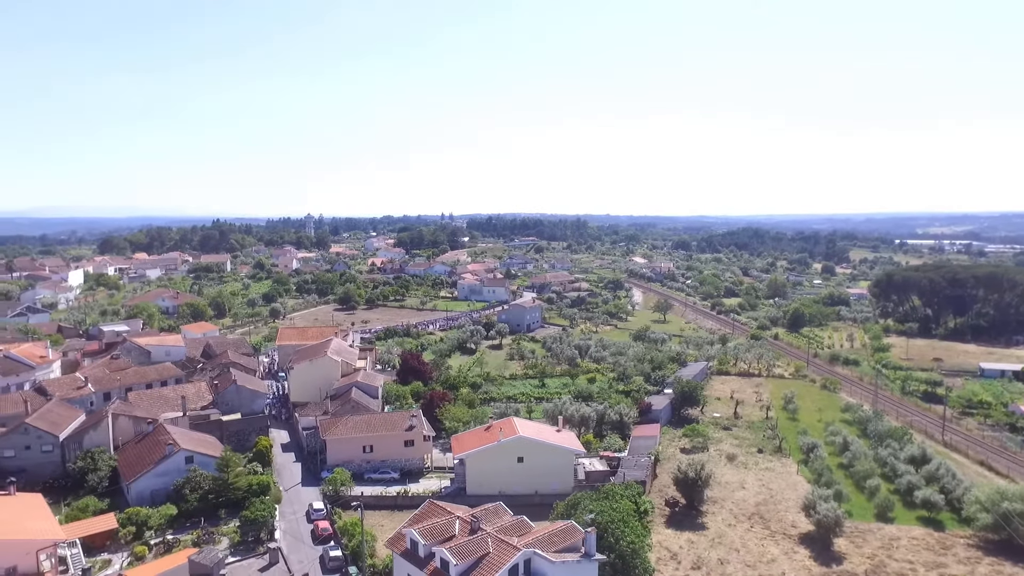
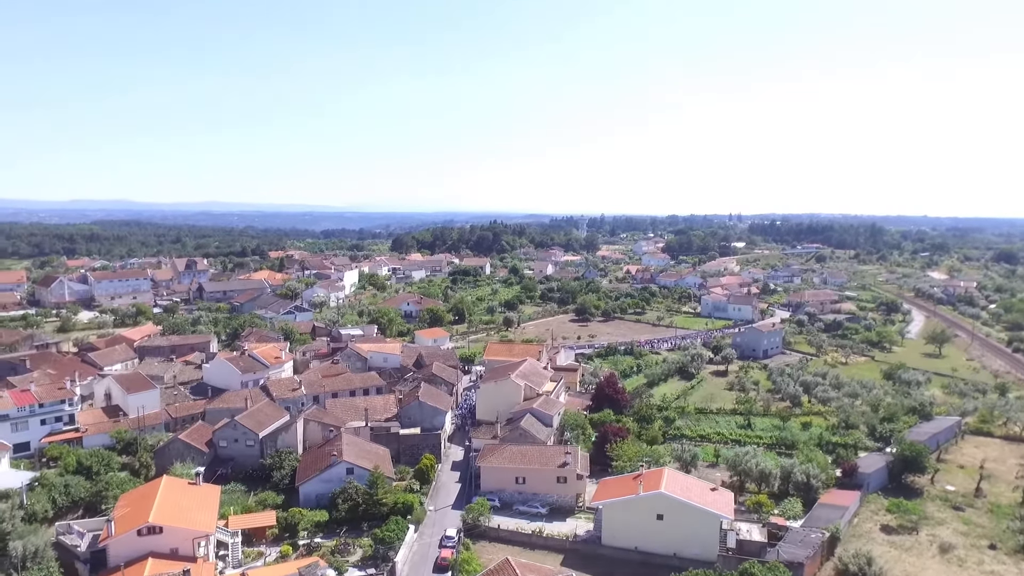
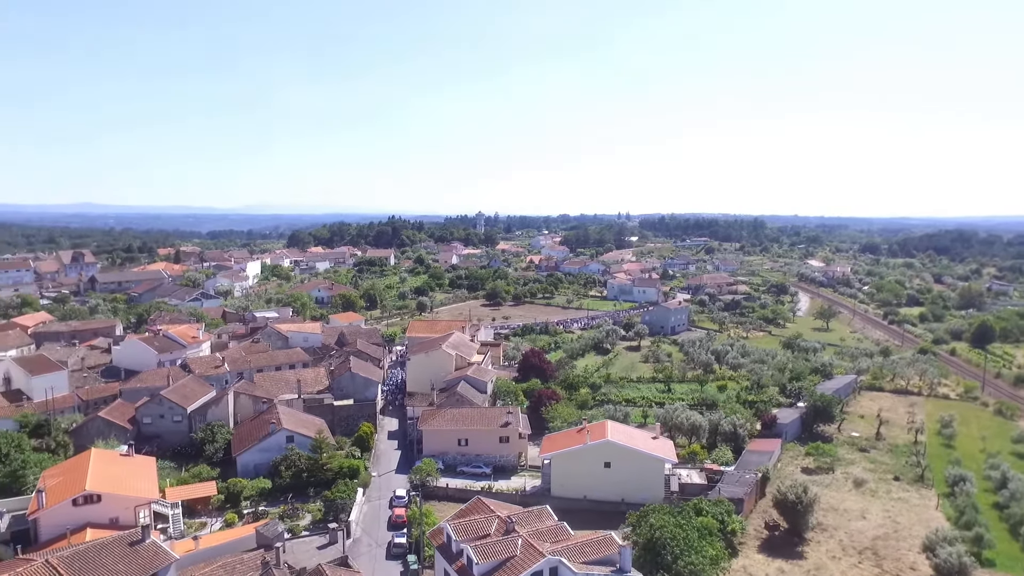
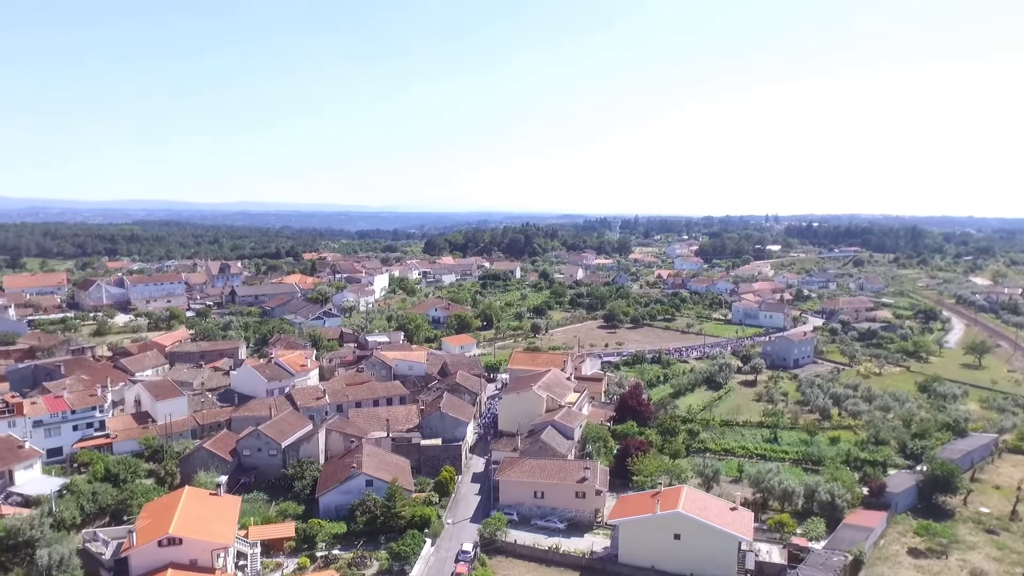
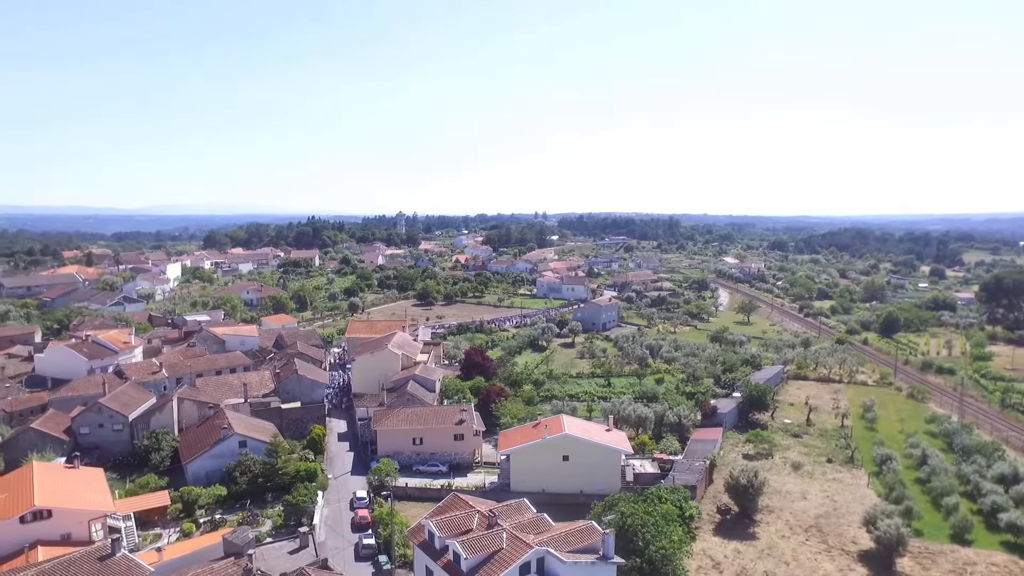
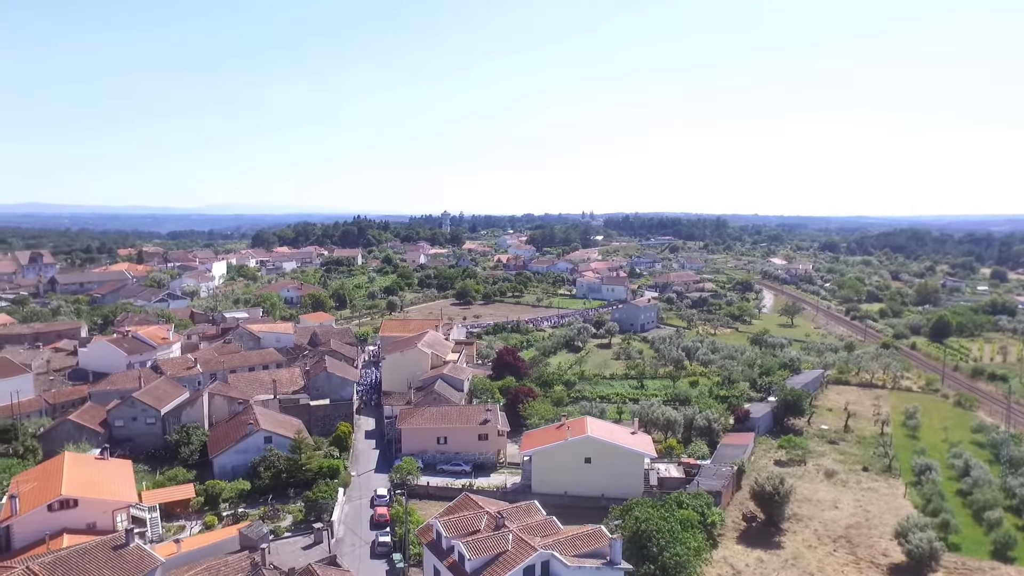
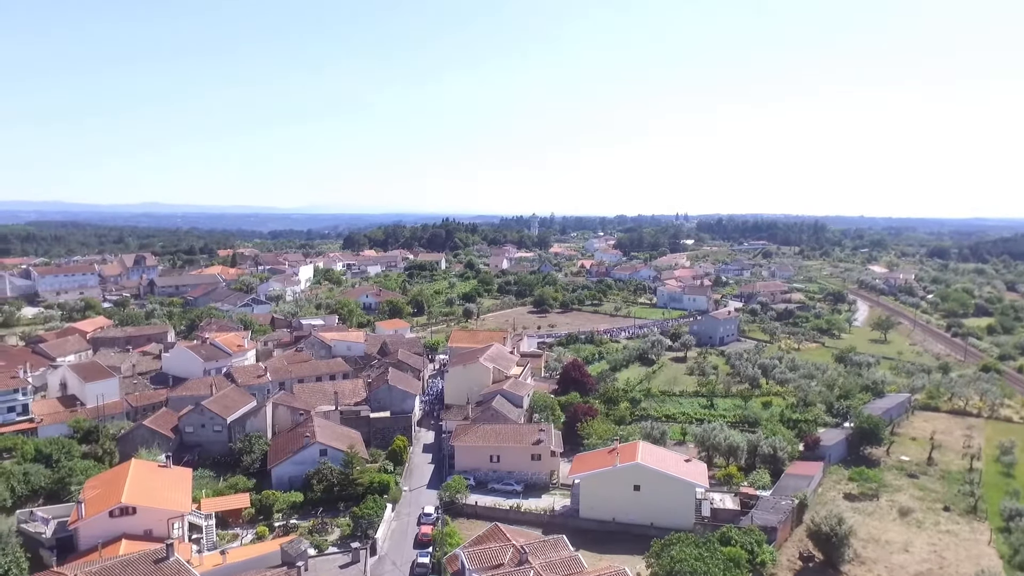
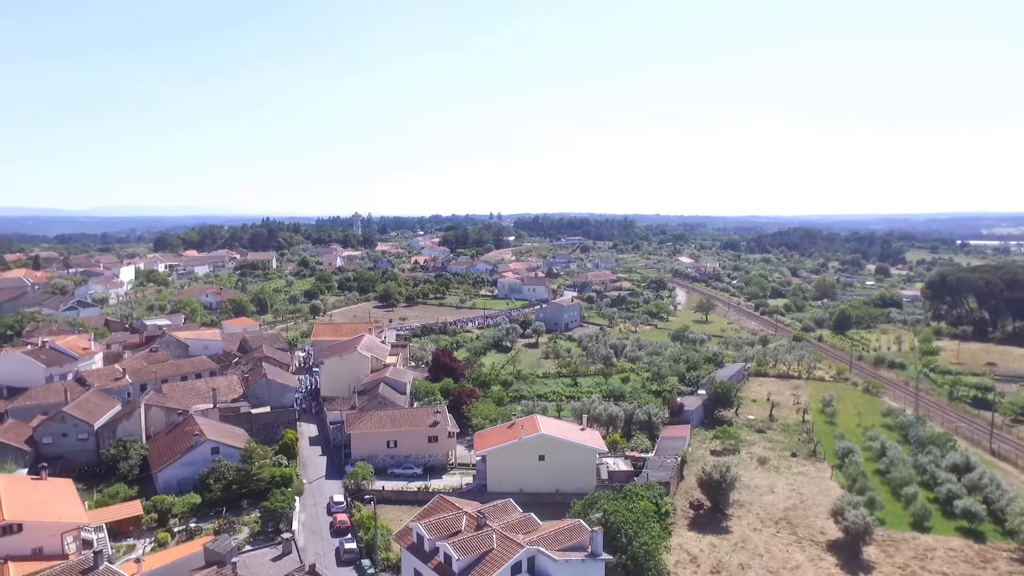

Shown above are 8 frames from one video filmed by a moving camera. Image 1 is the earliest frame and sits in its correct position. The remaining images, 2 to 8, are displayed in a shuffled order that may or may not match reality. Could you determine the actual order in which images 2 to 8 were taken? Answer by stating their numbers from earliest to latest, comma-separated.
8, 5, 6, 3, 7, 2, 4
